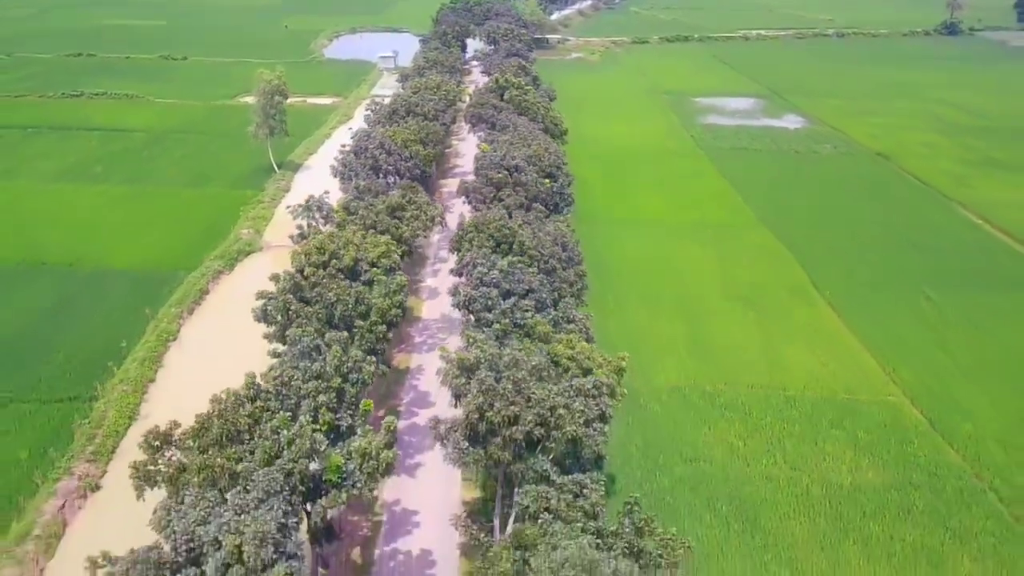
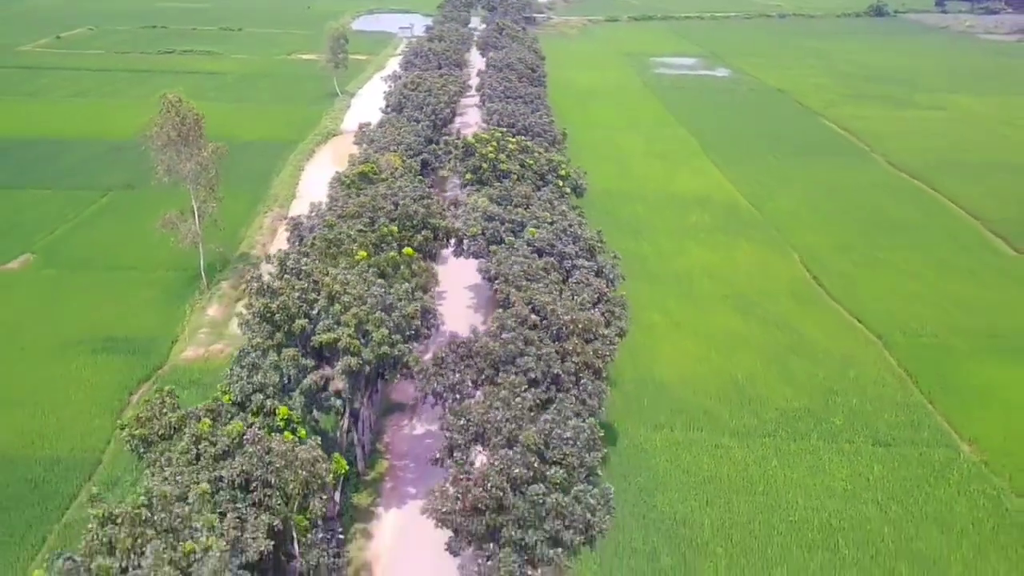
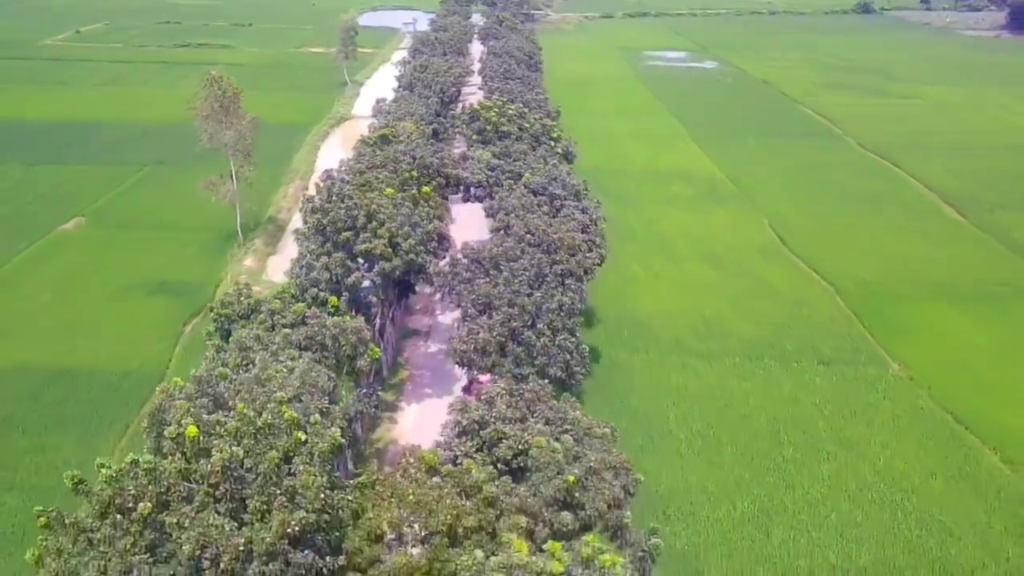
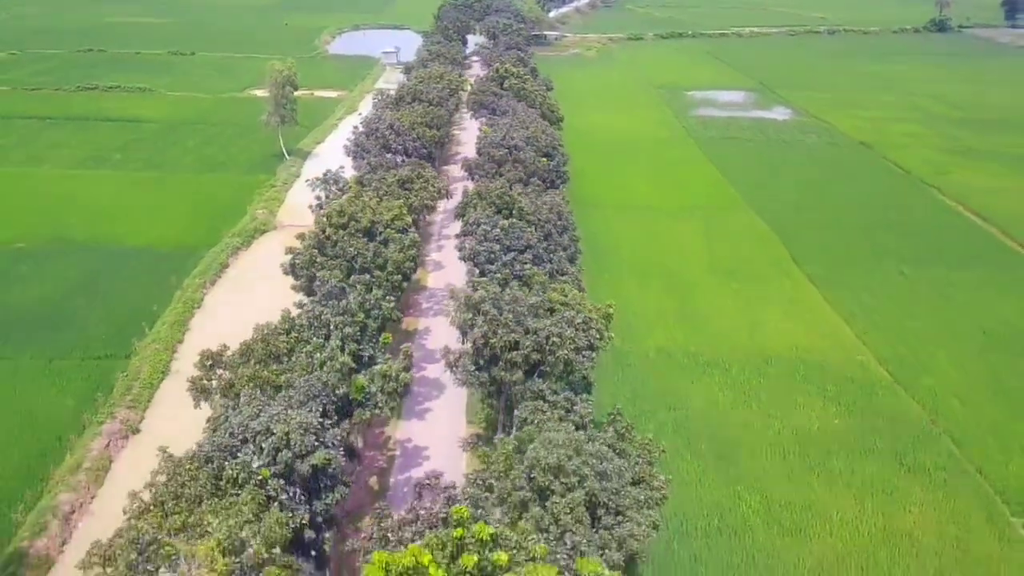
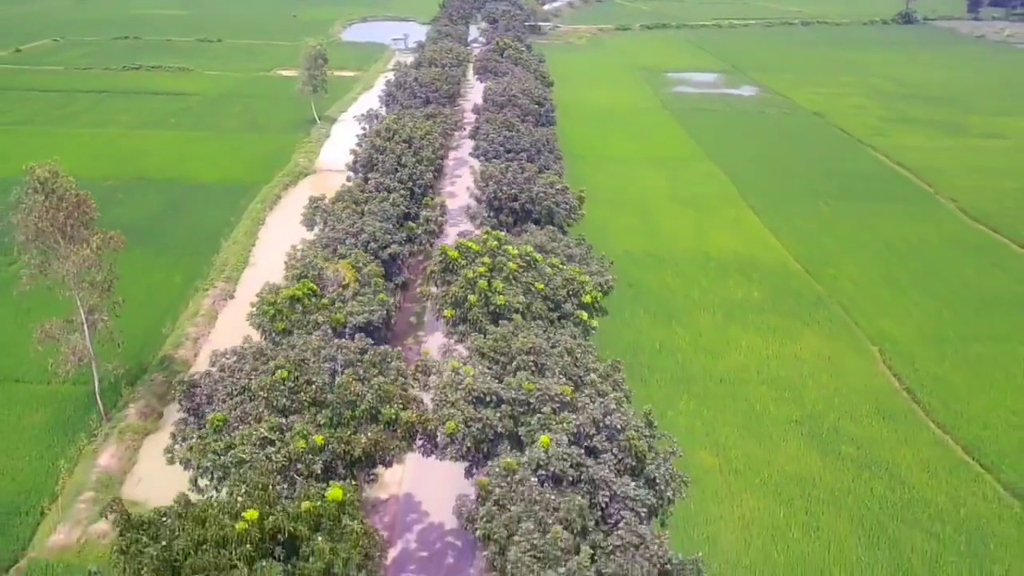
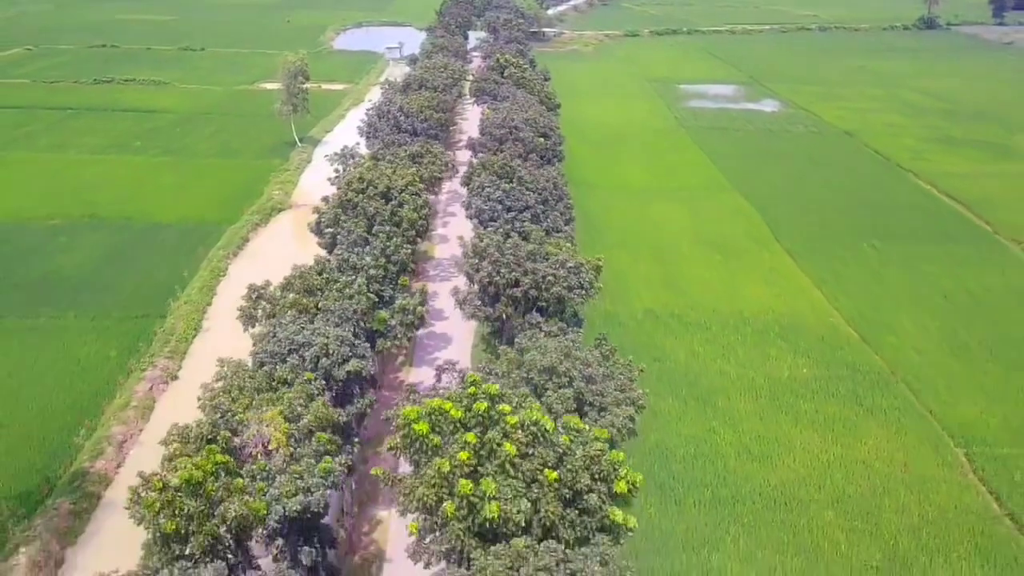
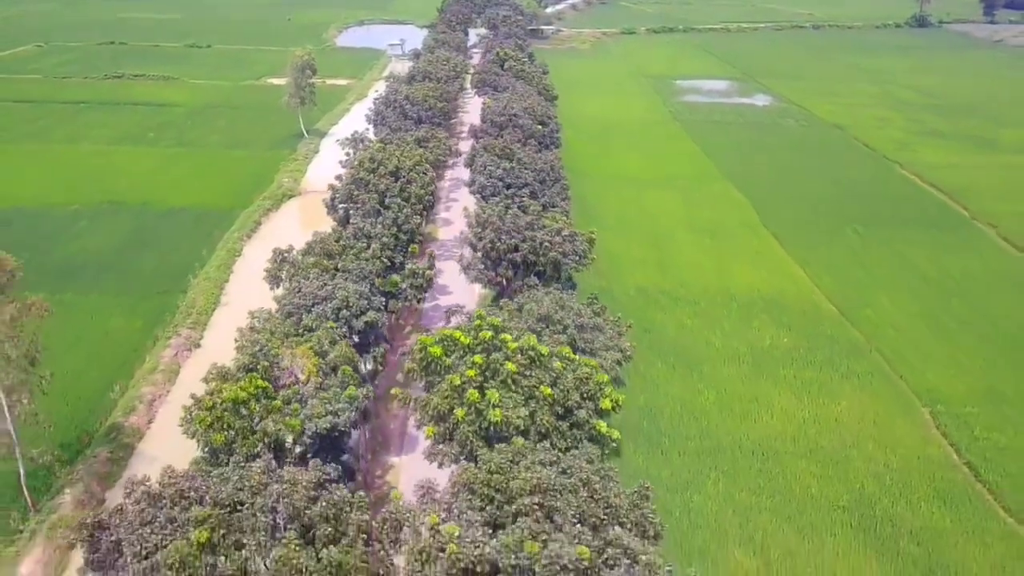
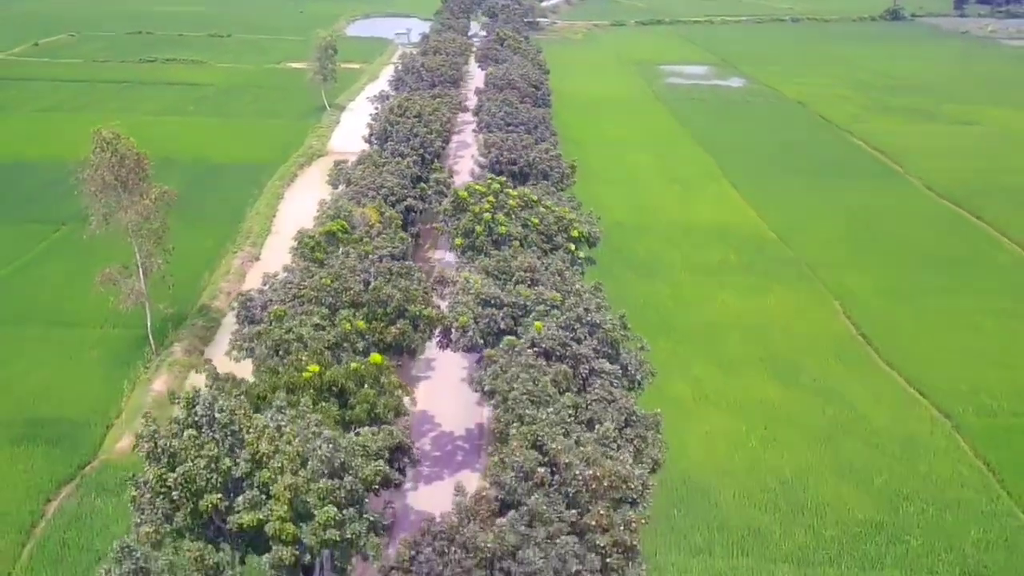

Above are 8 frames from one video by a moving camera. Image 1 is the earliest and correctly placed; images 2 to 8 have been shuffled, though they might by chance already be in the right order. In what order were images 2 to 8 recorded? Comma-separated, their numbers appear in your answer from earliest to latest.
4, 6, 7, 5, 8, 2, 3
